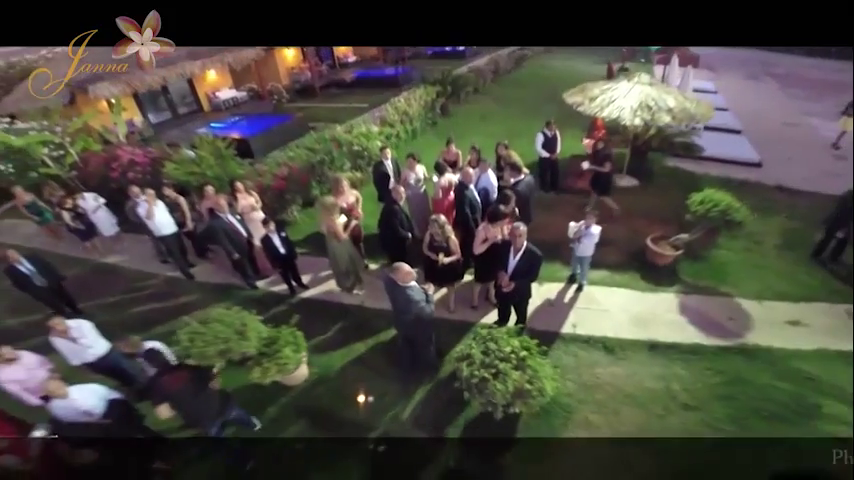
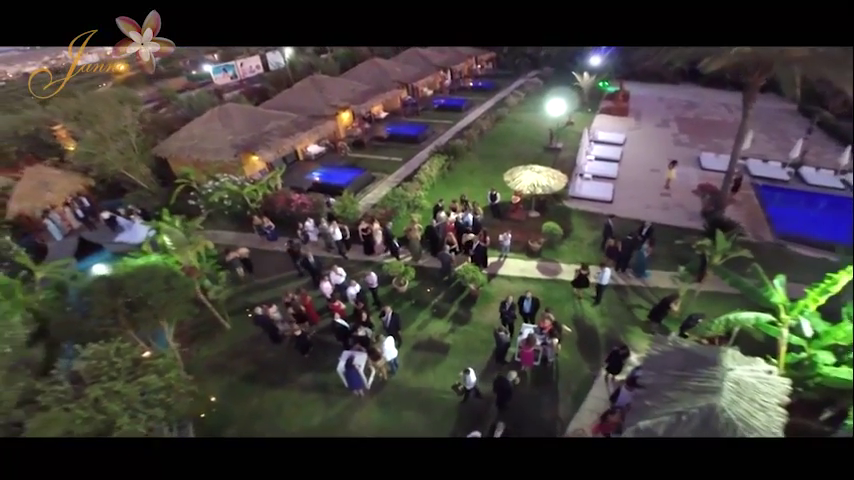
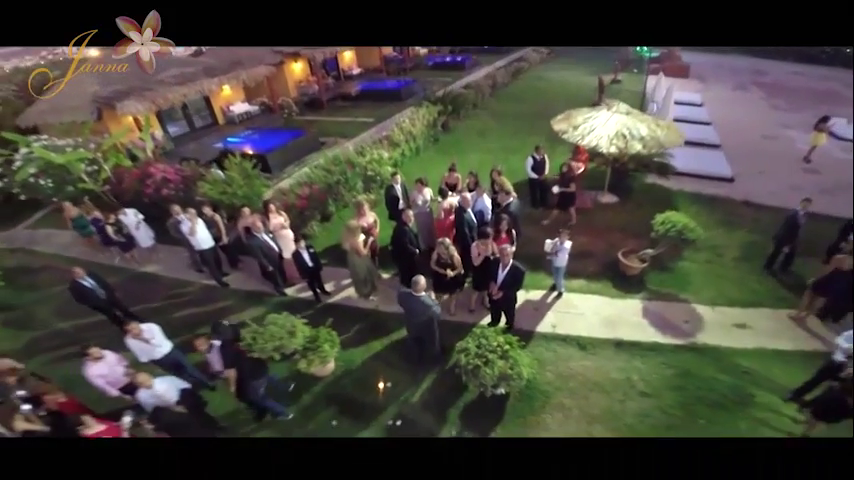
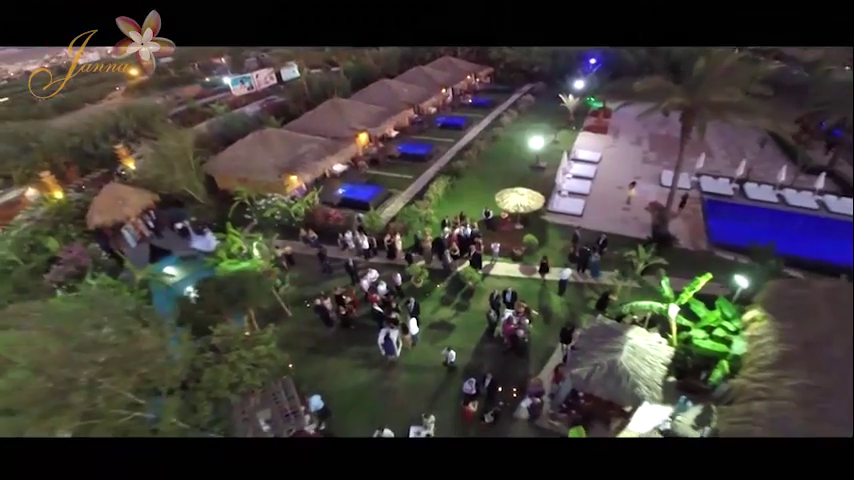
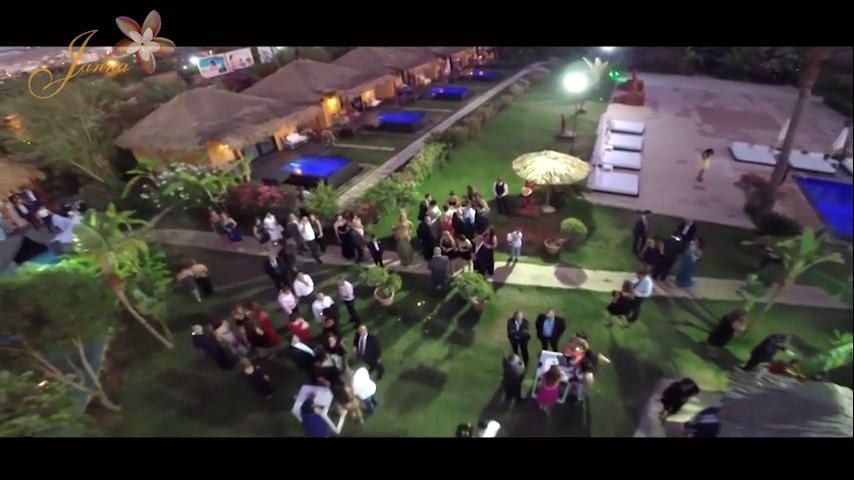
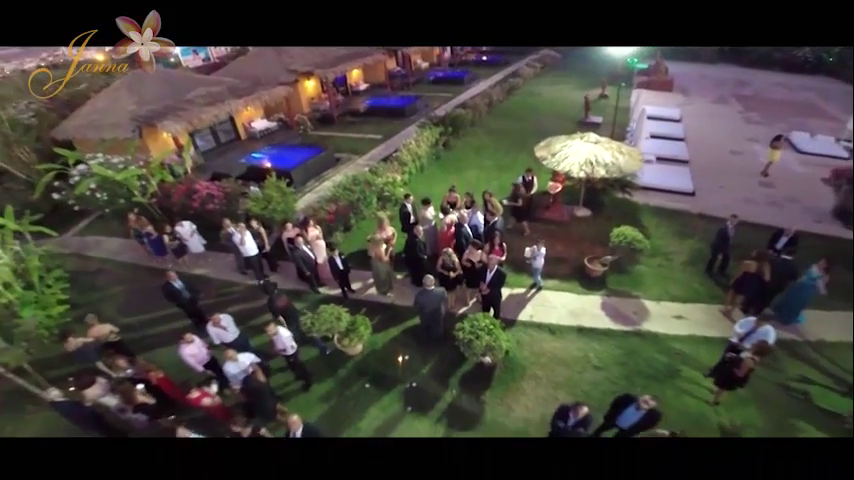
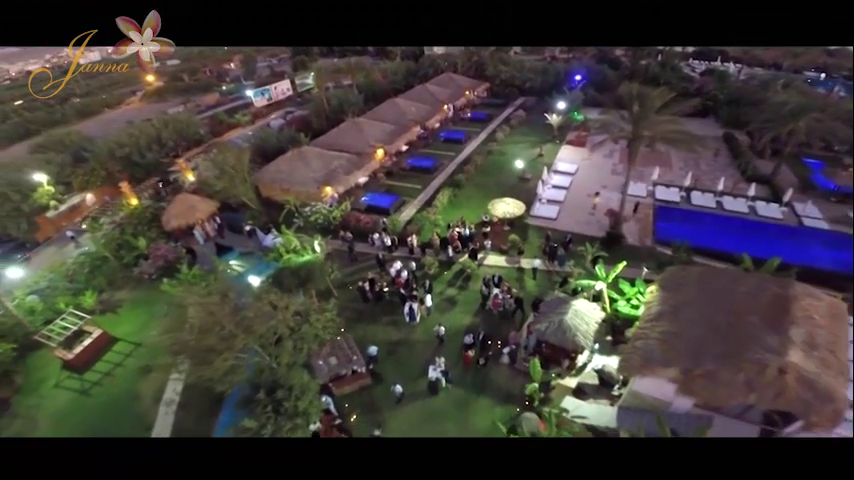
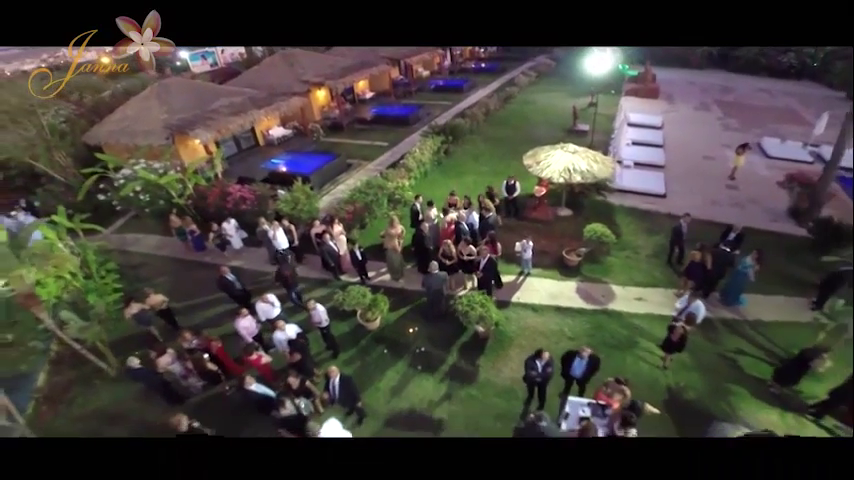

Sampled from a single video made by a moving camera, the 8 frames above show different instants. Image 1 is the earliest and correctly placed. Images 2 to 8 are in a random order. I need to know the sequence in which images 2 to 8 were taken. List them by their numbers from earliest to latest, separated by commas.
3, 6, 8, 5, 2, 4, 7
